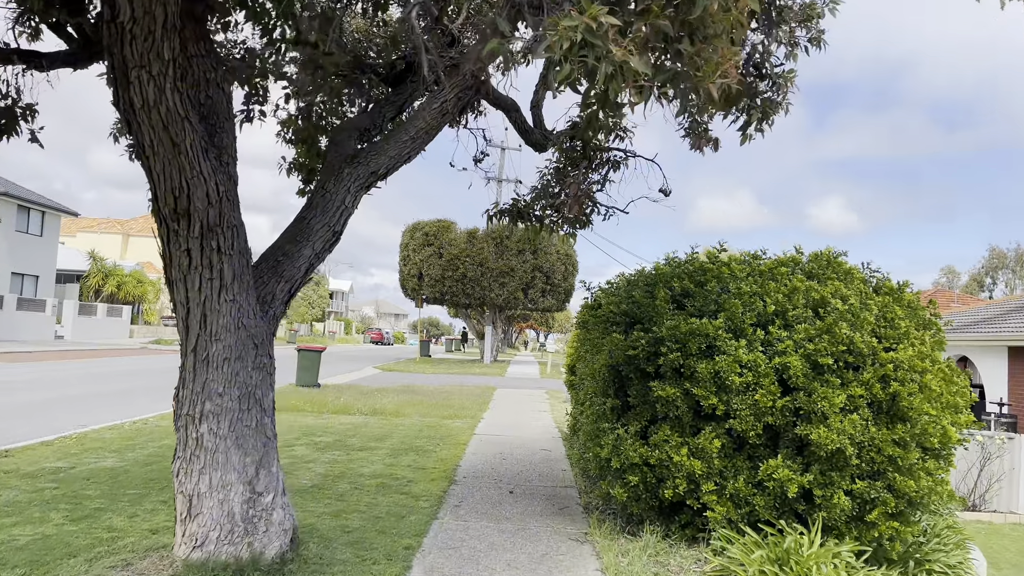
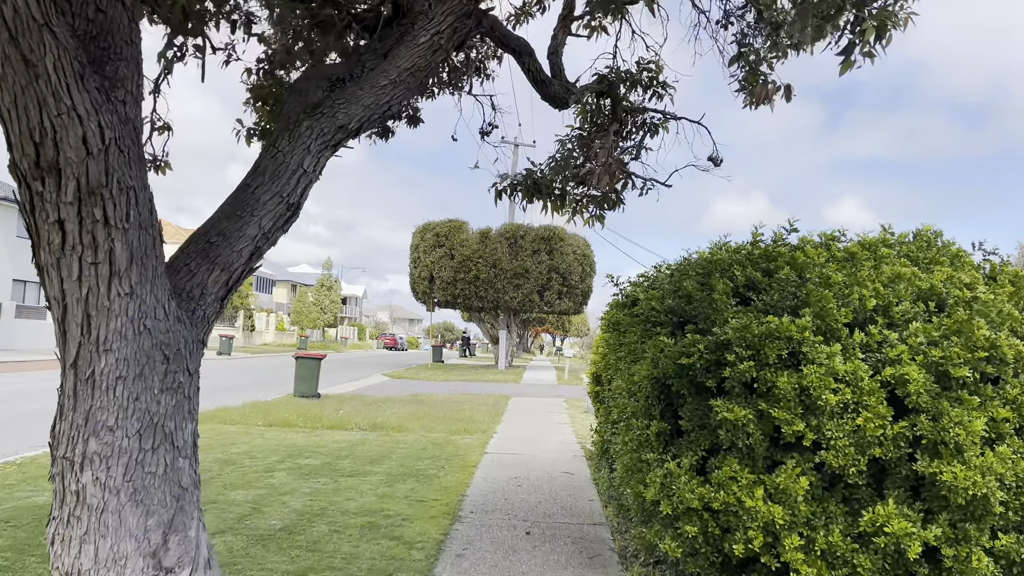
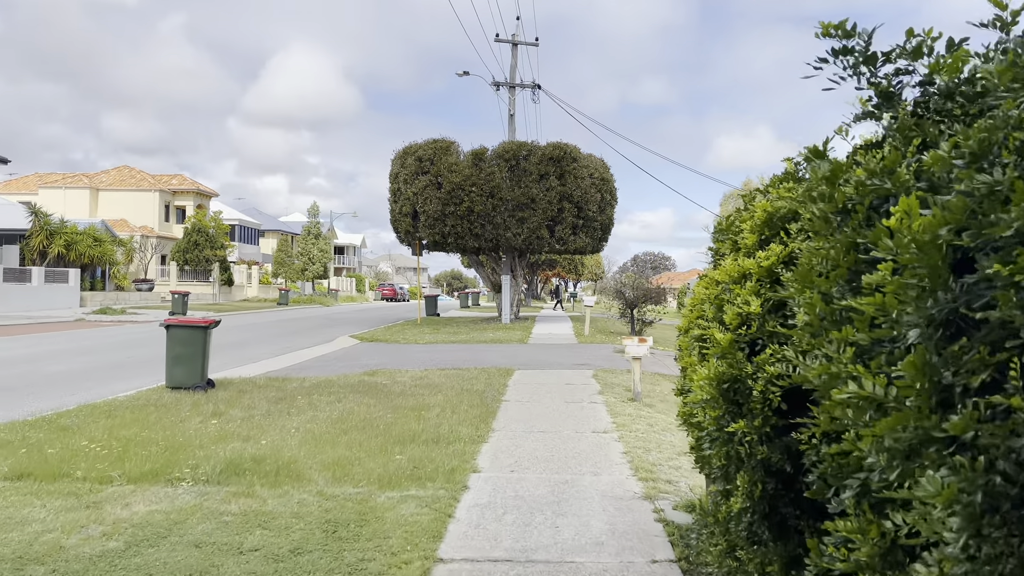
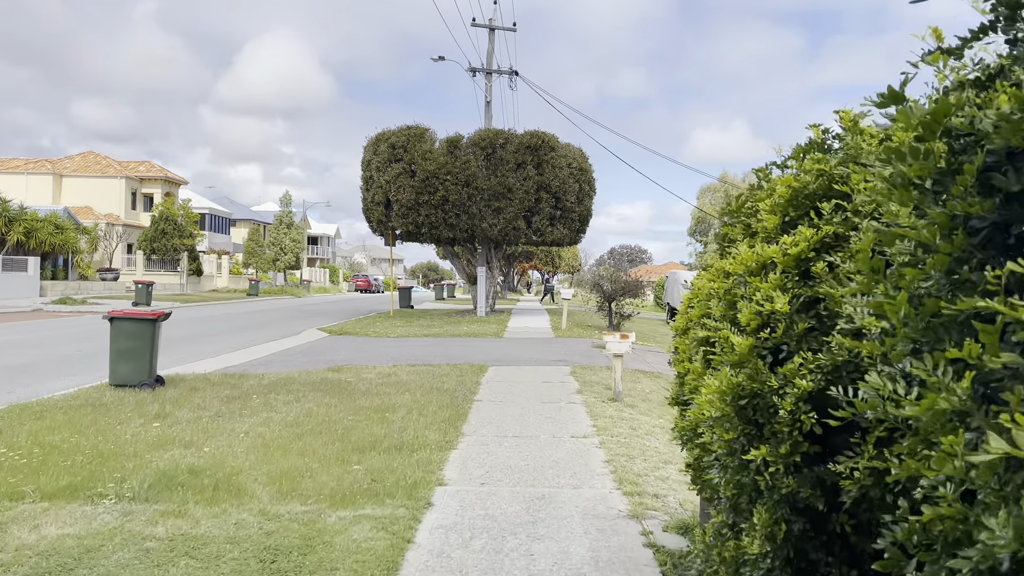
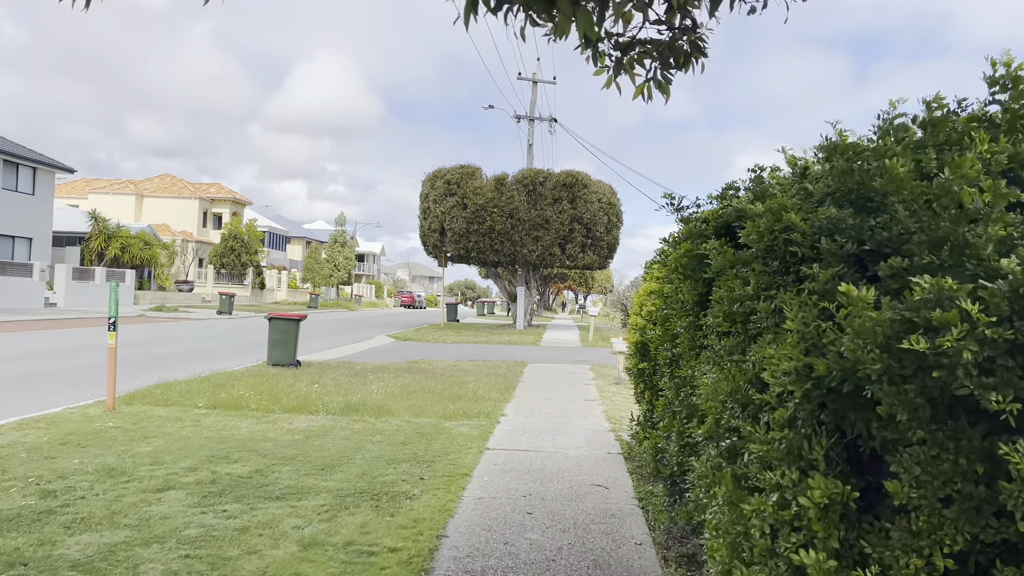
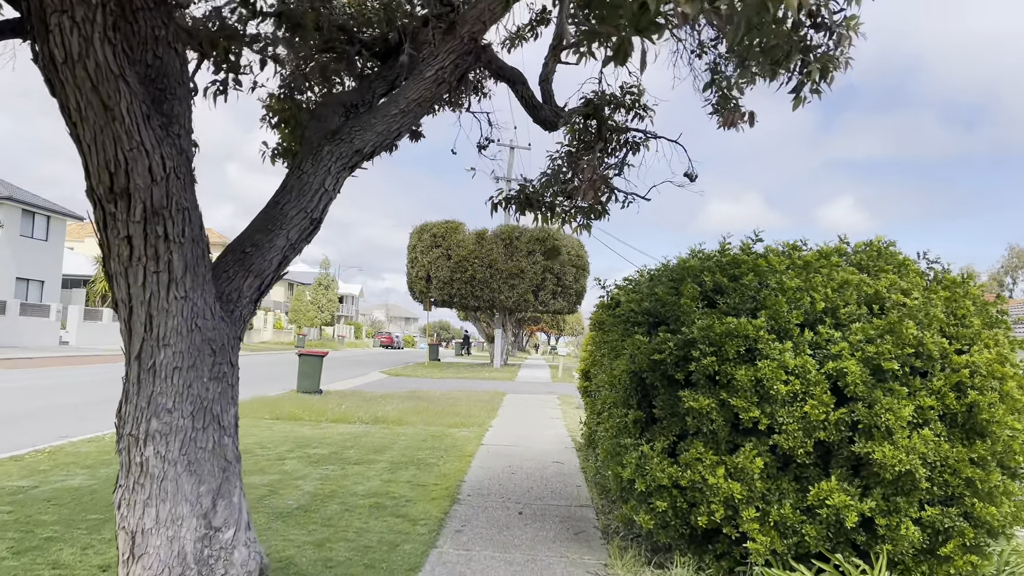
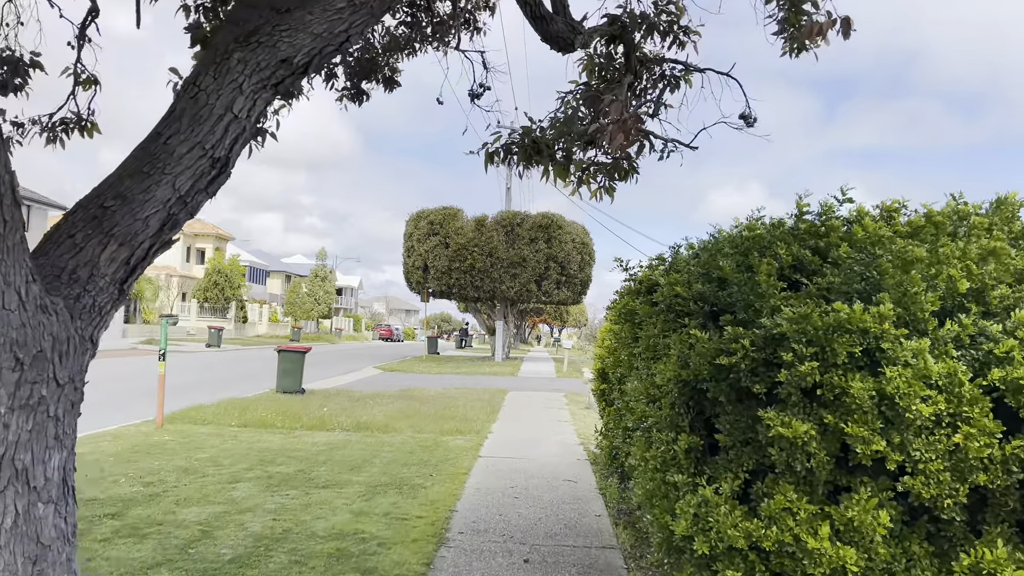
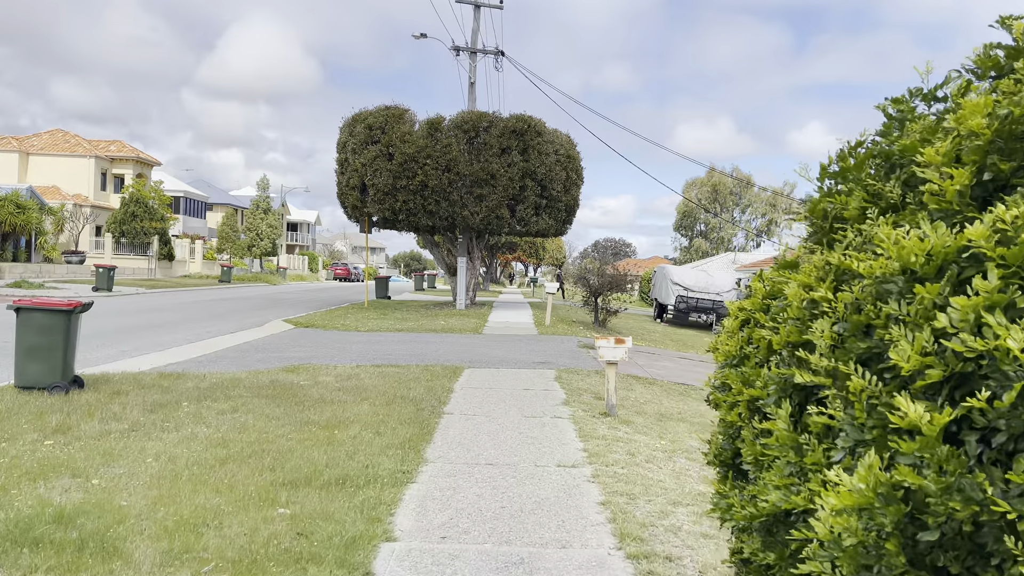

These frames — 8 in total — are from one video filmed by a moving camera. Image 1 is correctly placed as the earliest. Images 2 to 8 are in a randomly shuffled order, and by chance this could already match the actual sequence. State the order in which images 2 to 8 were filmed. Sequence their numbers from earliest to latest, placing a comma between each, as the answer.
6, 2, 7, 5, 3, 4, 8
